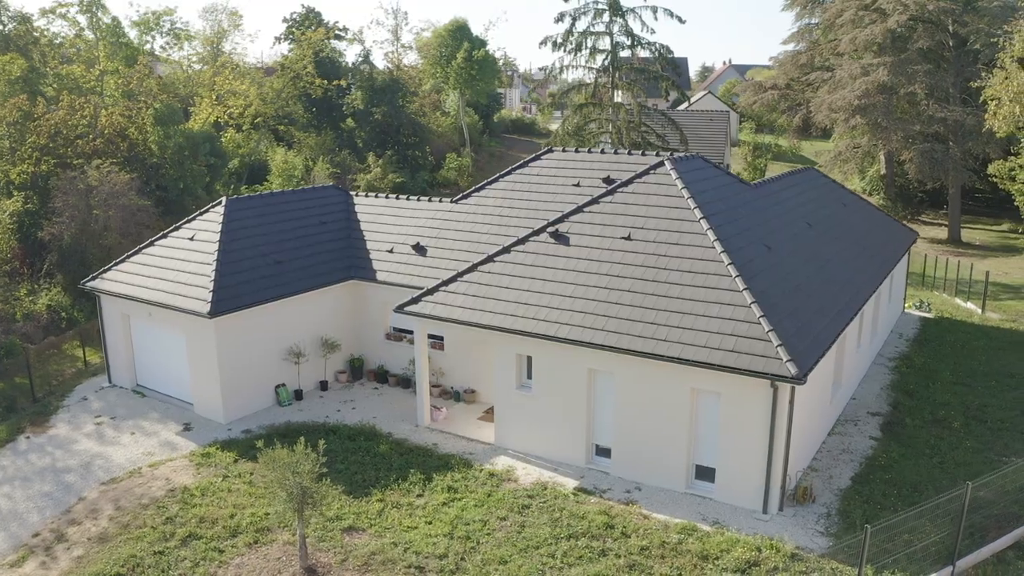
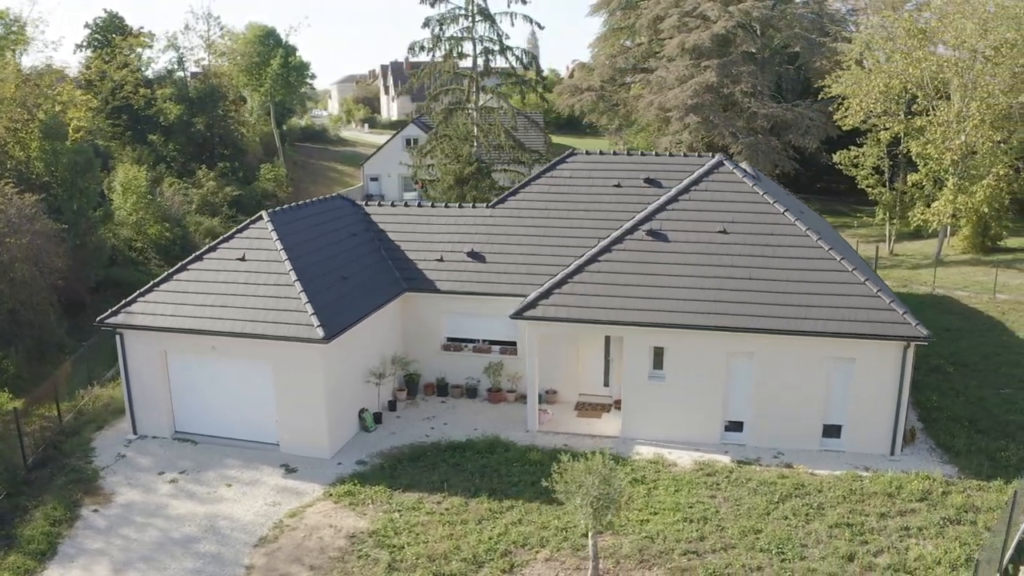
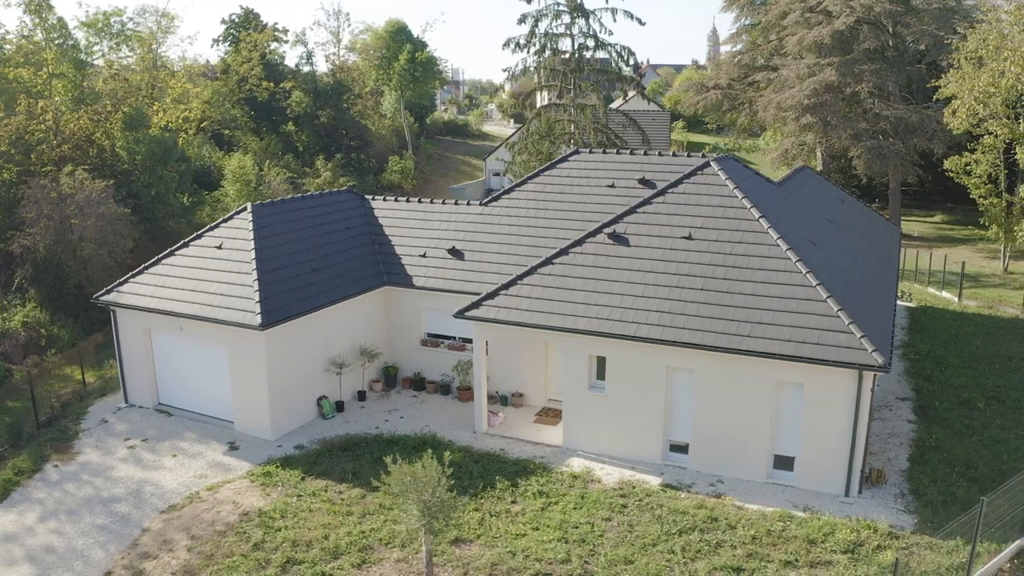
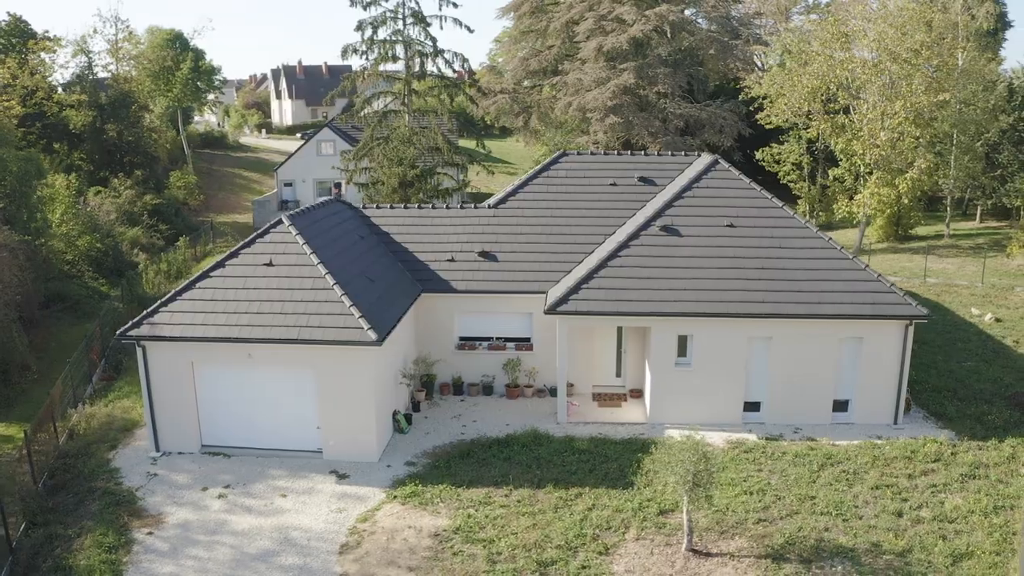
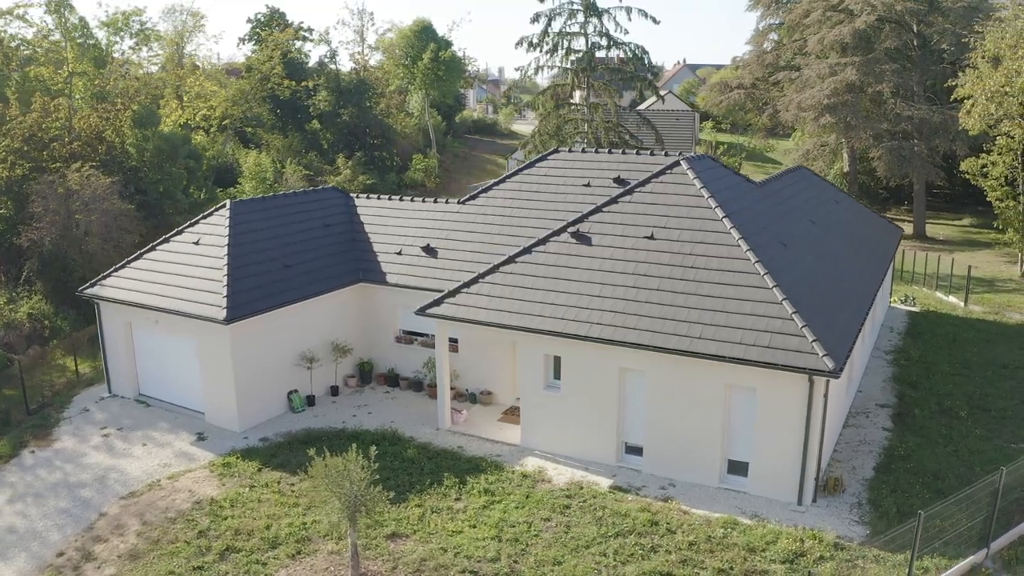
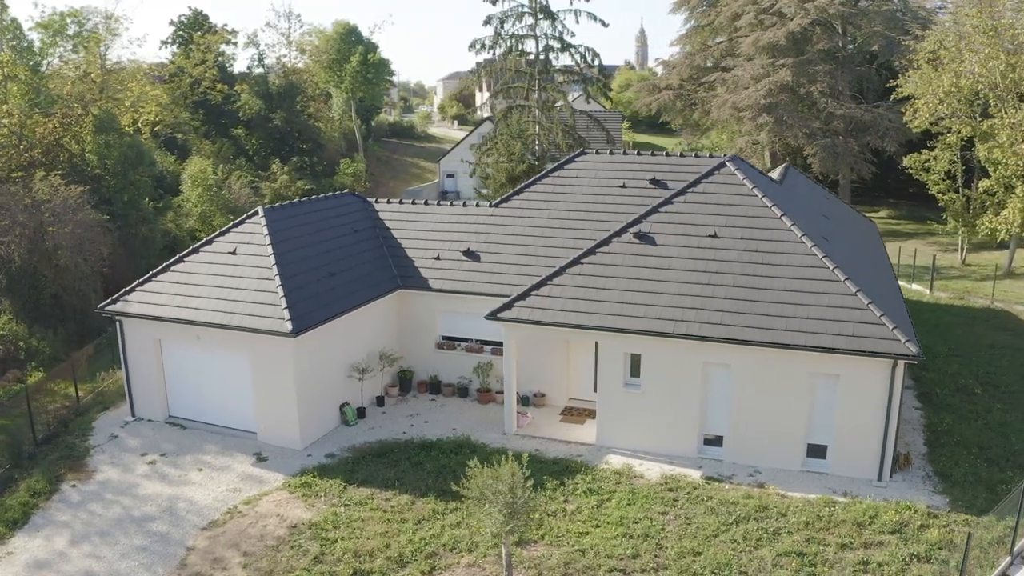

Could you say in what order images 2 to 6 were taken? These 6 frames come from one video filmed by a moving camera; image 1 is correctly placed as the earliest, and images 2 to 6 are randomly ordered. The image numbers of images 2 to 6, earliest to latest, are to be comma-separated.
5, 3, 6, 2, 4
